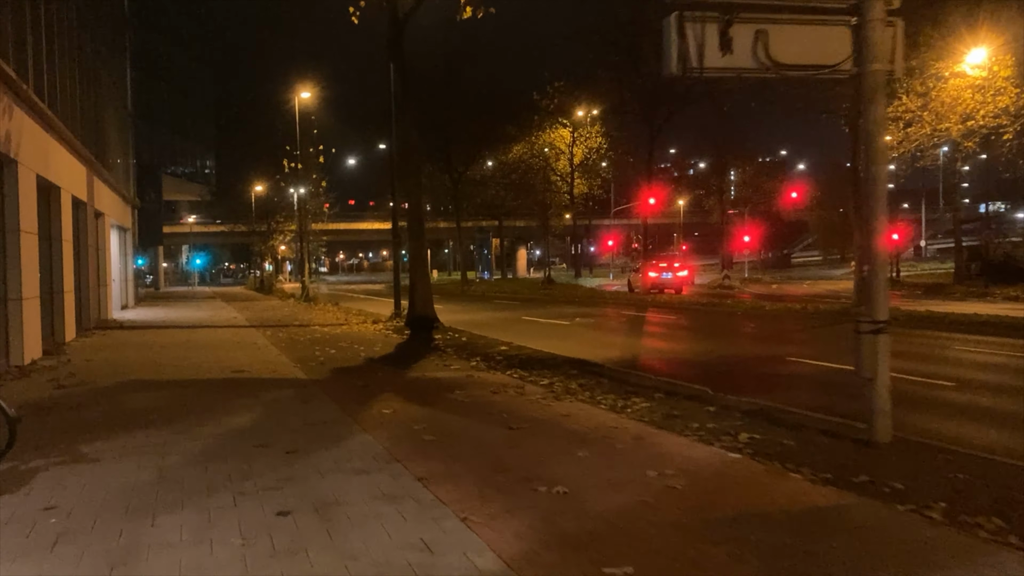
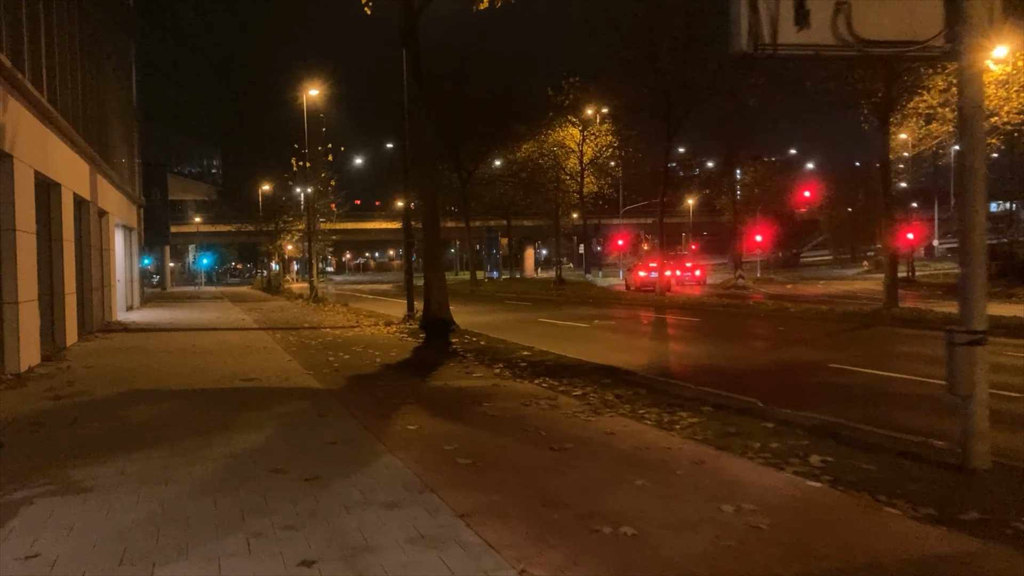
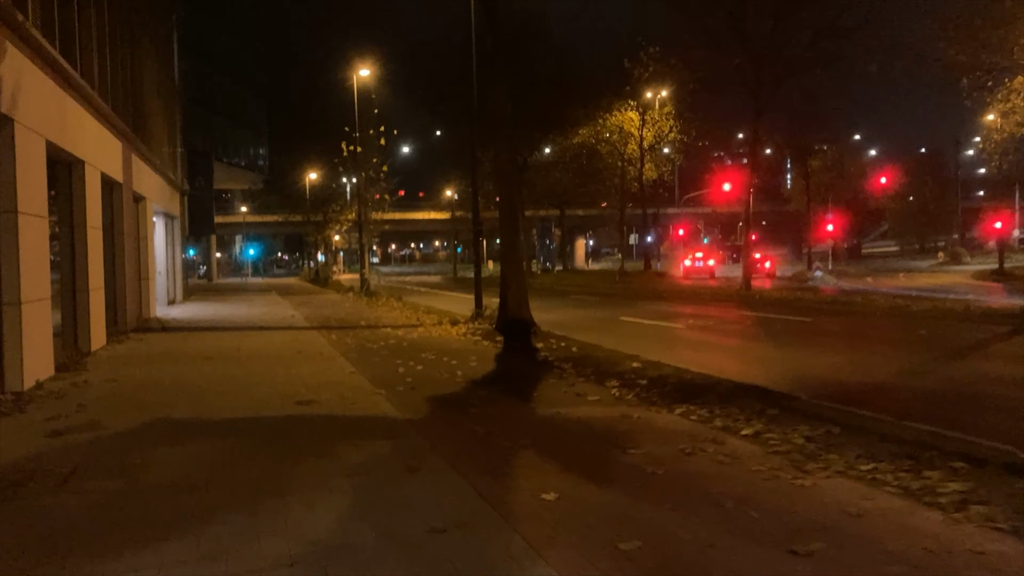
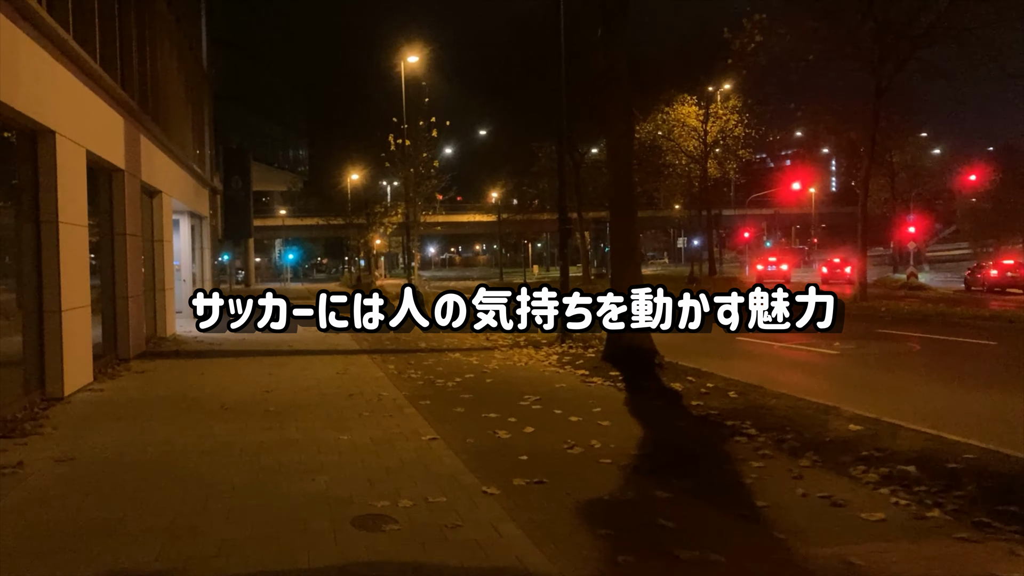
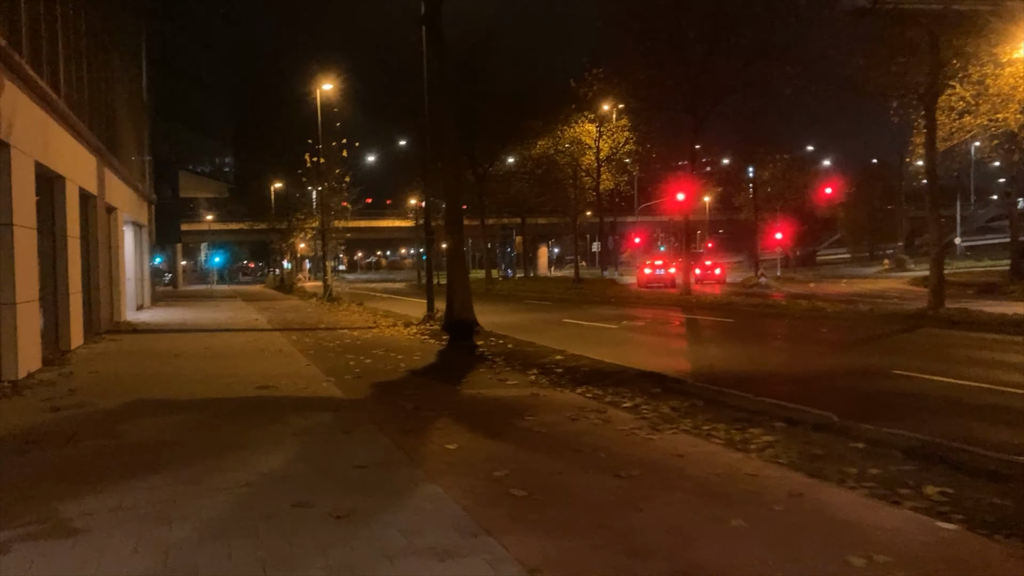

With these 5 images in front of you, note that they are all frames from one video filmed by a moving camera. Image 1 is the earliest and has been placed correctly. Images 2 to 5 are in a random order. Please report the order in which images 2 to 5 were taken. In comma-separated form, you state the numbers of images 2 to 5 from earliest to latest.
2, 5, 3, 4
